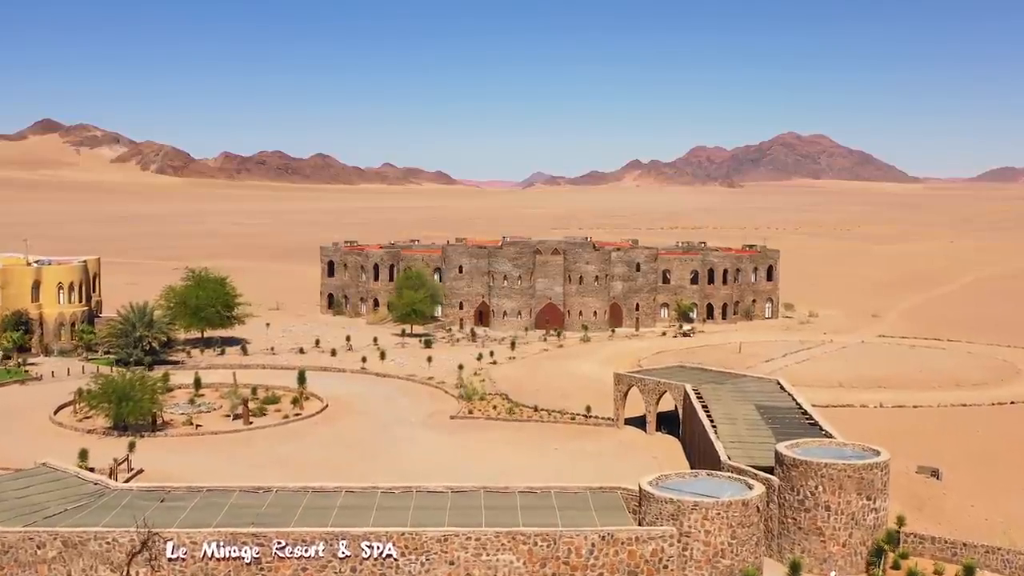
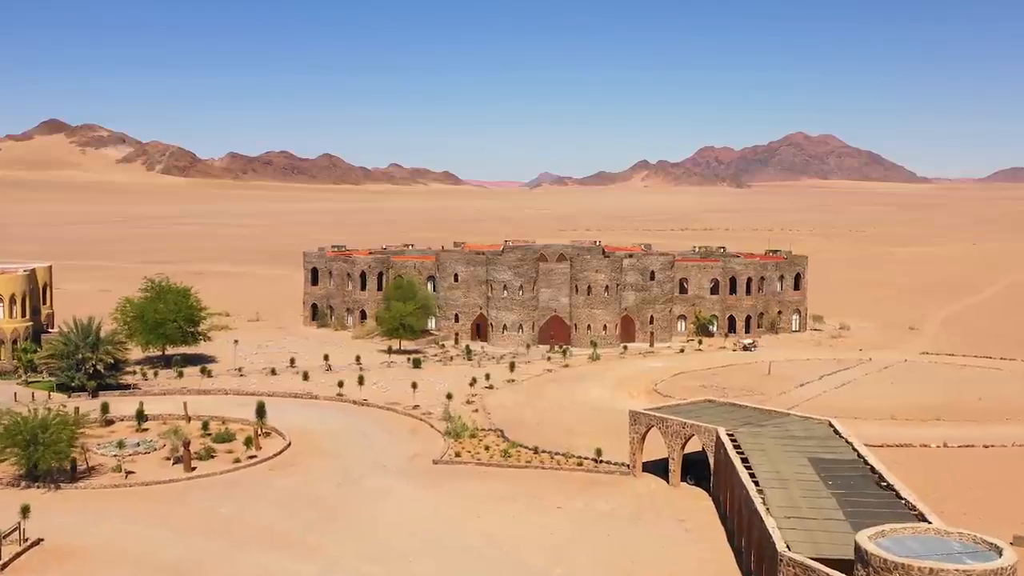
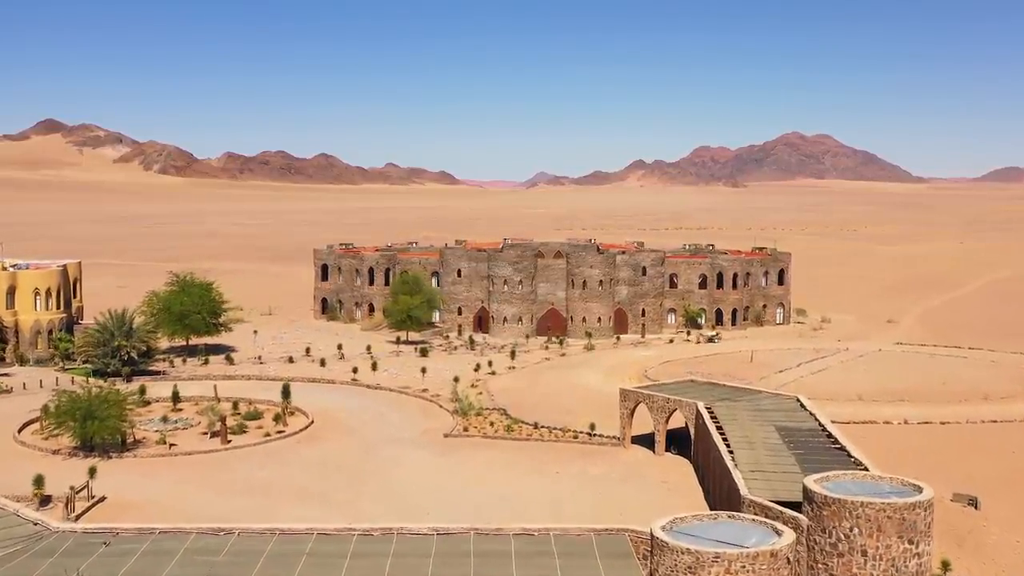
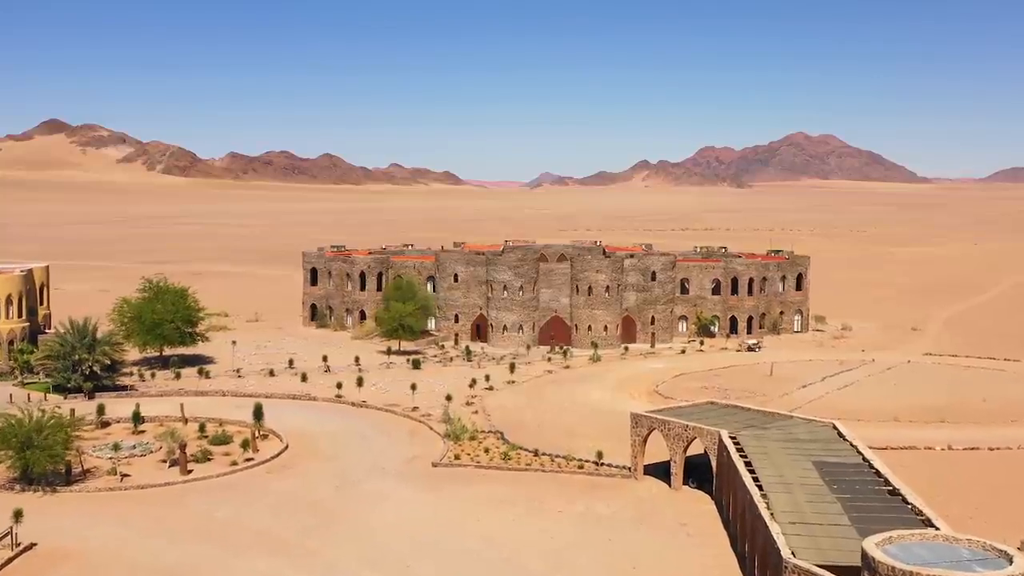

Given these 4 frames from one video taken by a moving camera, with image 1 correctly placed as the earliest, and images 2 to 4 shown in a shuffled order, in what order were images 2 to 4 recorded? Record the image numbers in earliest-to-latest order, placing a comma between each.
3, 2, 4
